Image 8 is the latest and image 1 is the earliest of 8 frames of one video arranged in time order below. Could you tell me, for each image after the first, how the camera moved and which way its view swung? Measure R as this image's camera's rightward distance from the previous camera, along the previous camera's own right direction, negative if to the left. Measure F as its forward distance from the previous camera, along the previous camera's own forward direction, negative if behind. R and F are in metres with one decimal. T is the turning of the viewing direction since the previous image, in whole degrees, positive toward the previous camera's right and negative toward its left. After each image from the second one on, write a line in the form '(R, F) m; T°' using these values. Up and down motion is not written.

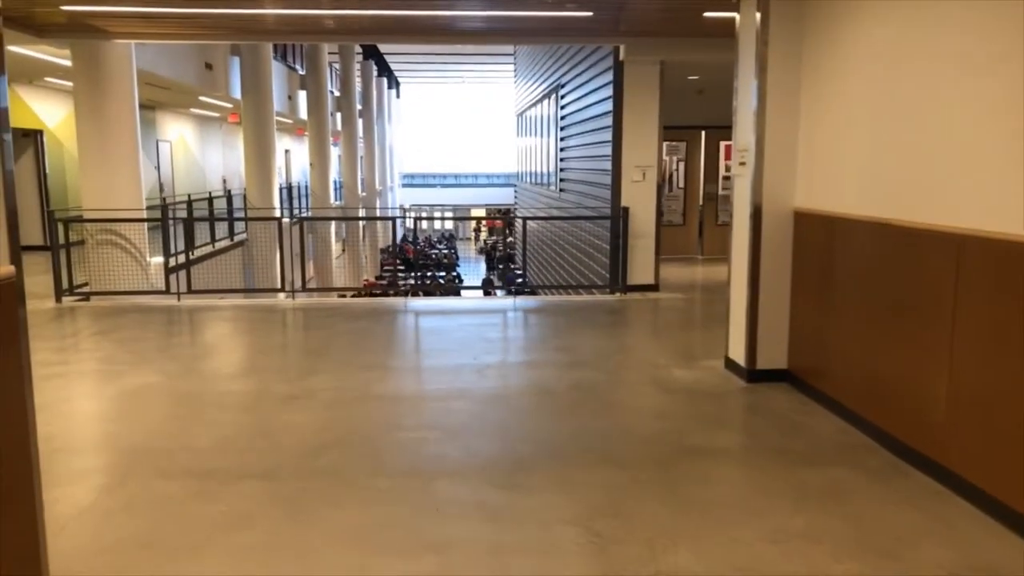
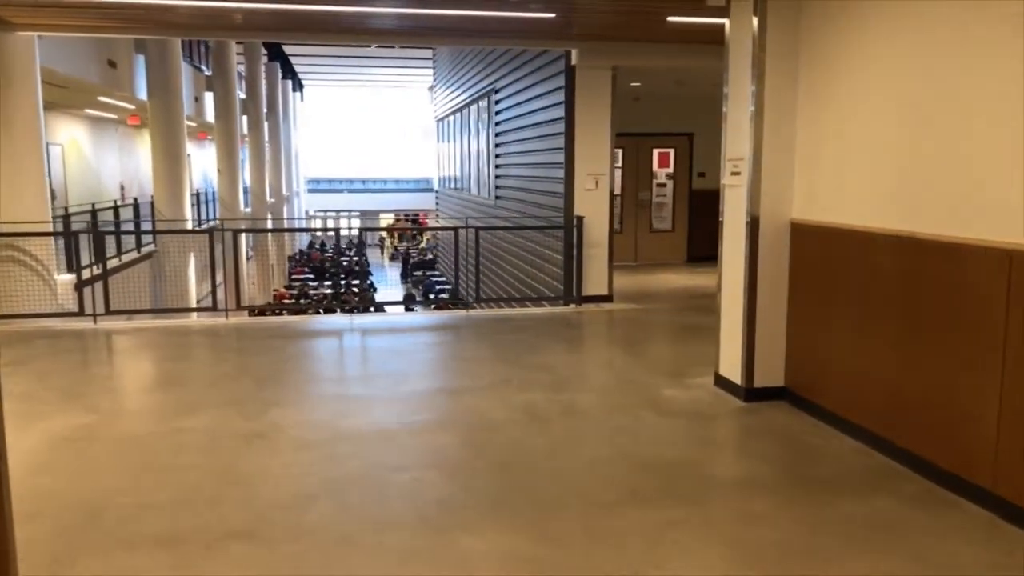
(-0.5, +0.4) m; +7°
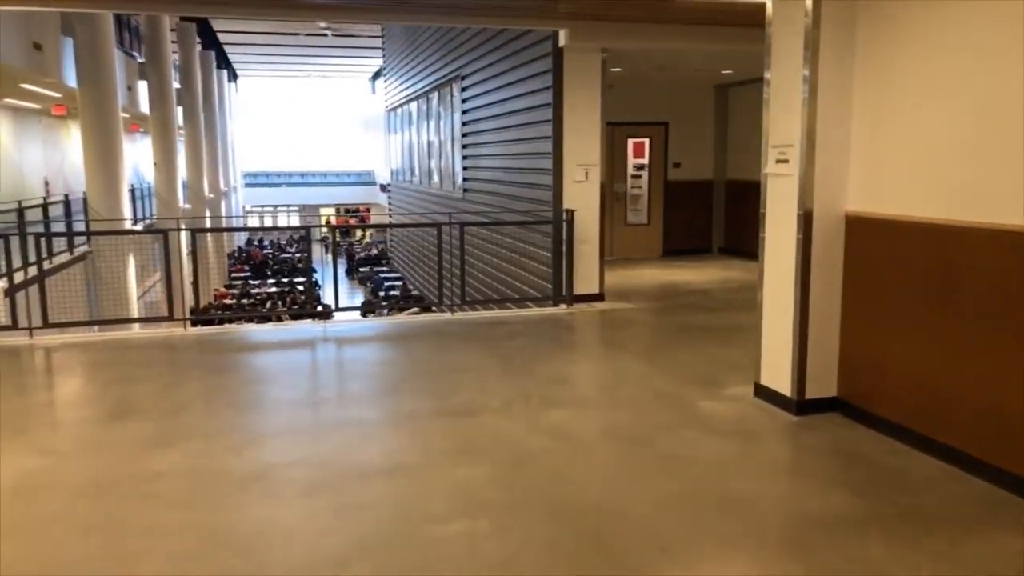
(-0.4, +0.6) m; +4°
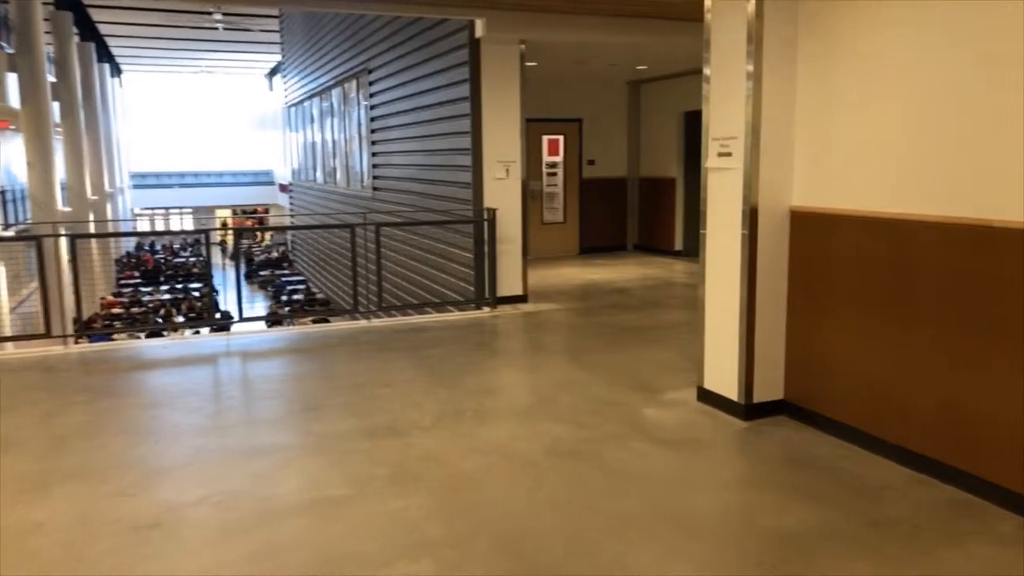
(-0.1, +0.3) m; +7°
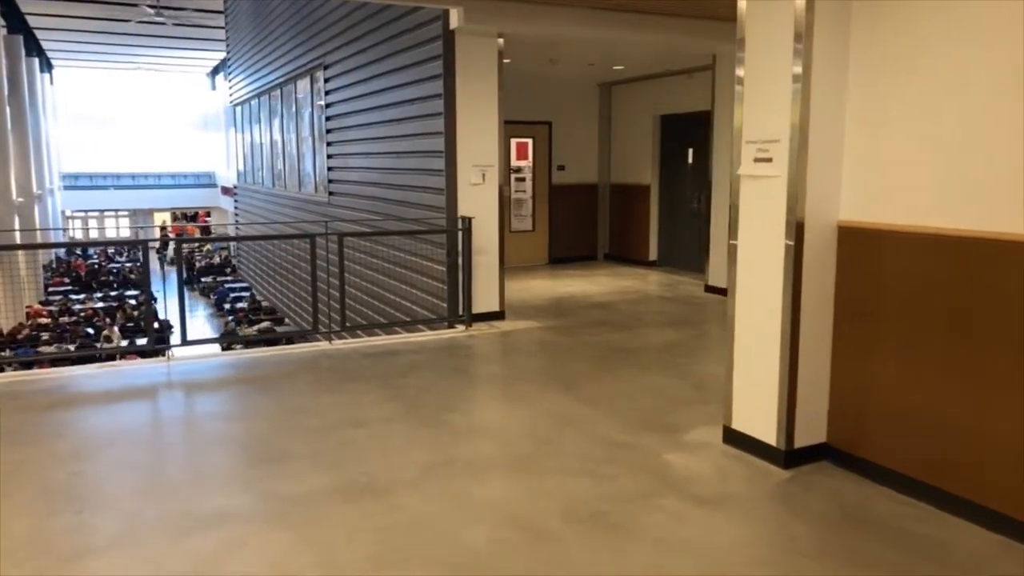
(-0.2, +0.6) m; +4°
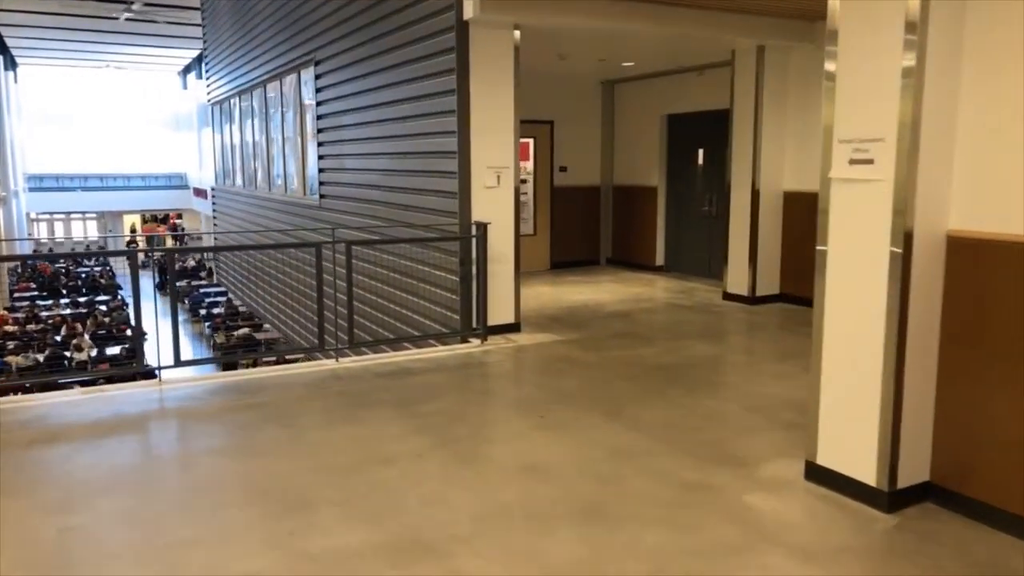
(-0.3, +0.5) m; +2°
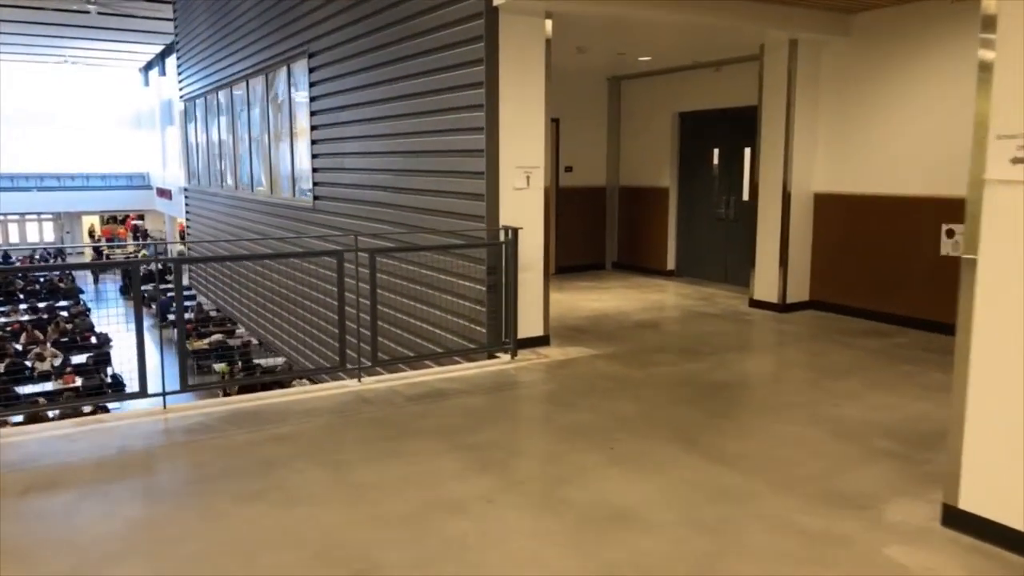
(-0.5, +0.5) m; +3°
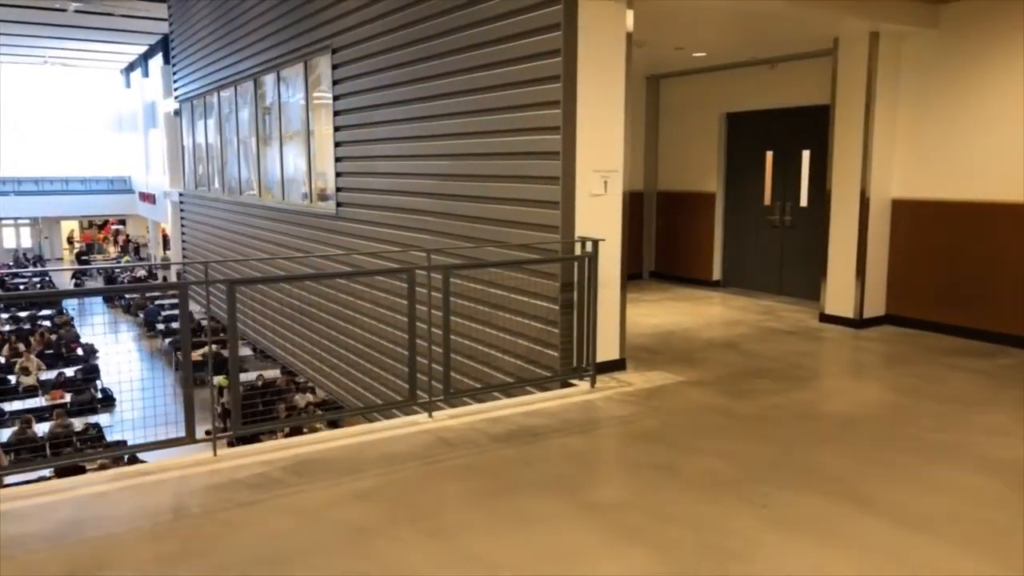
(-0.6, +0.6) m; +1°
